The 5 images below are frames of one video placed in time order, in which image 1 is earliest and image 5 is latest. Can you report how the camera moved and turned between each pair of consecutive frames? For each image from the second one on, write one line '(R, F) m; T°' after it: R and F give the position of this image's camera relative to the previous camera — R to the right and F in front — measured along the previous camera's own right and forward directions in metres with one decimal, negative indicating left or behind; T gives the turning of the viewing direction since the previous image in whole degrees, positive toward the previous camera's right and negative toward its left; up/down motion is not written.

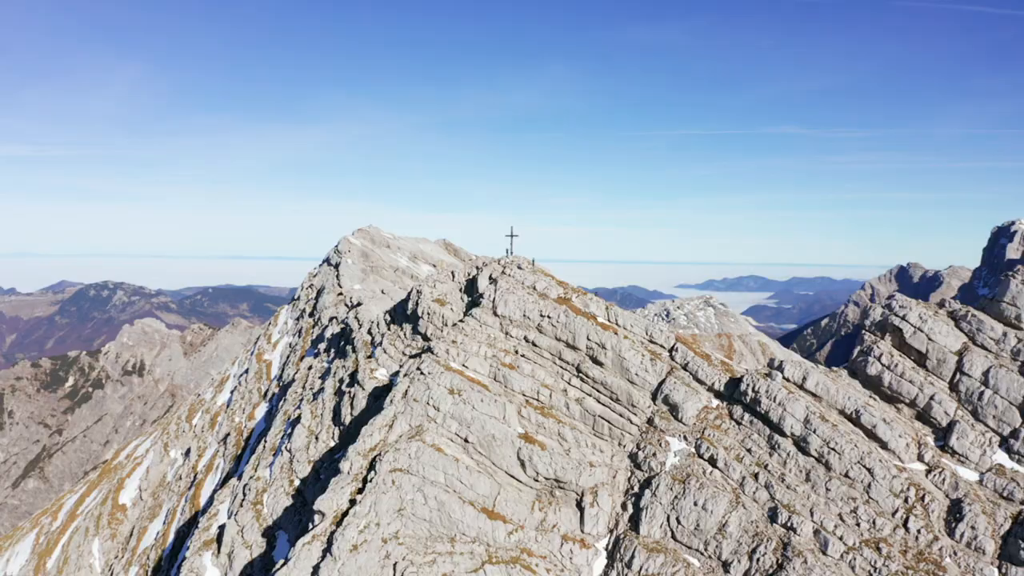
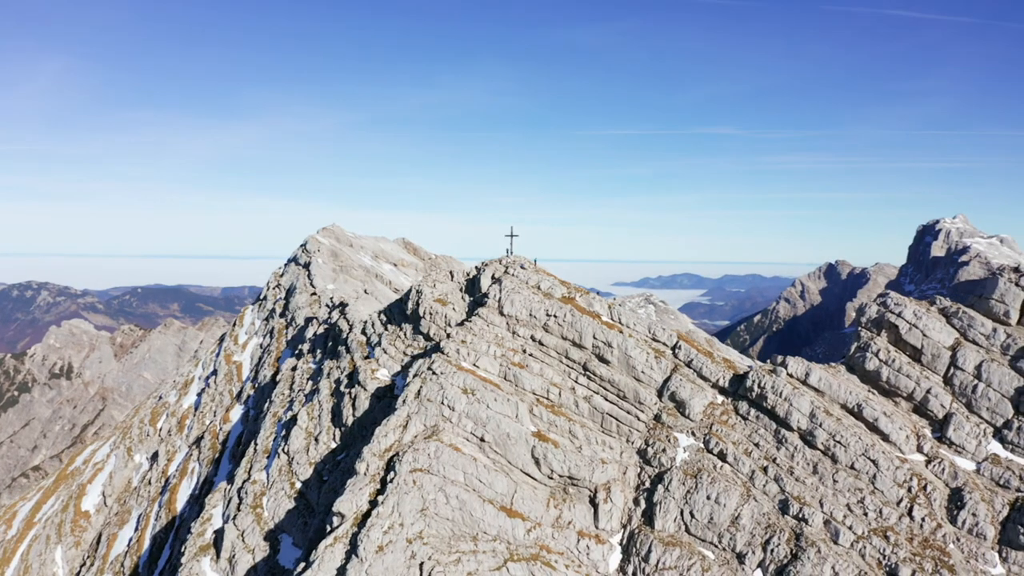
(-4.3, -0.1) m; +3°
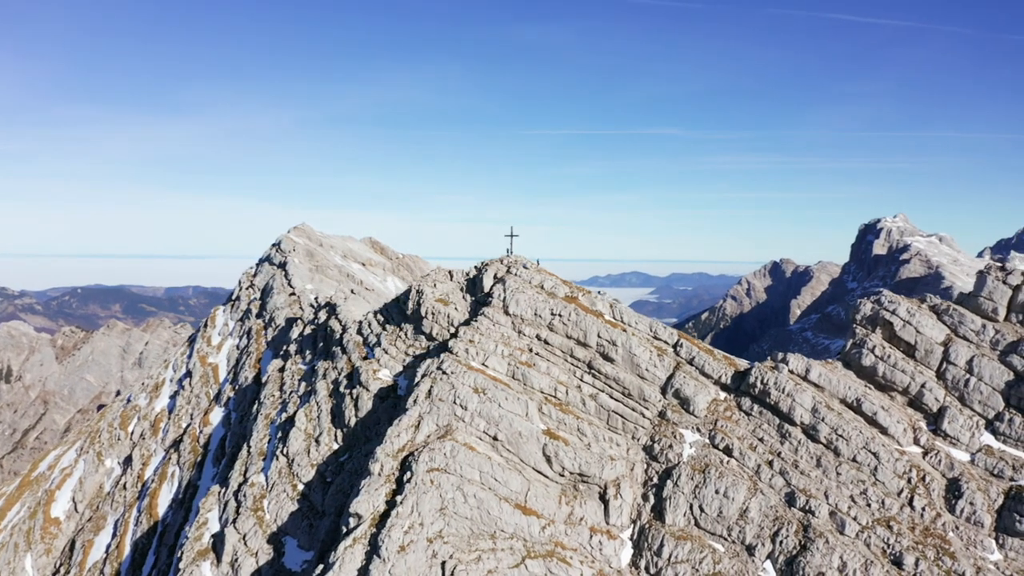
(-3.5, -0.3) m; +2°
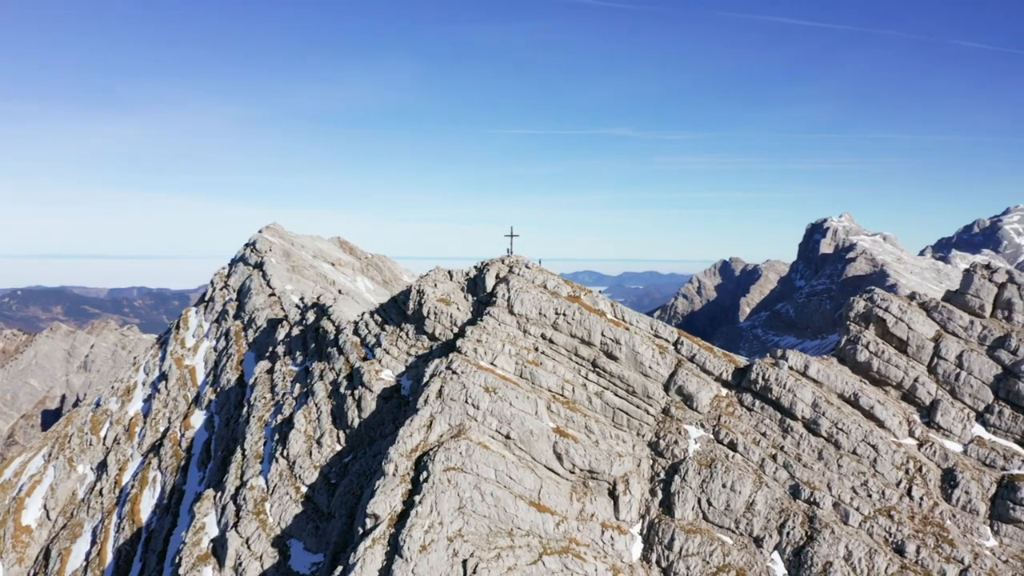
(-3.3, -0.5) m; +2°
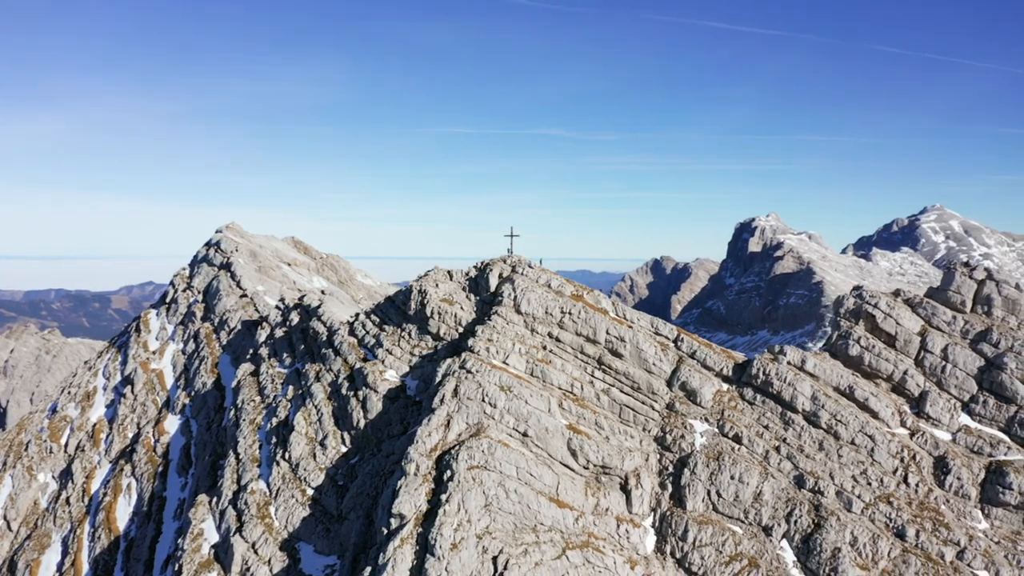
(-4.6, -0.8) m; +3°
